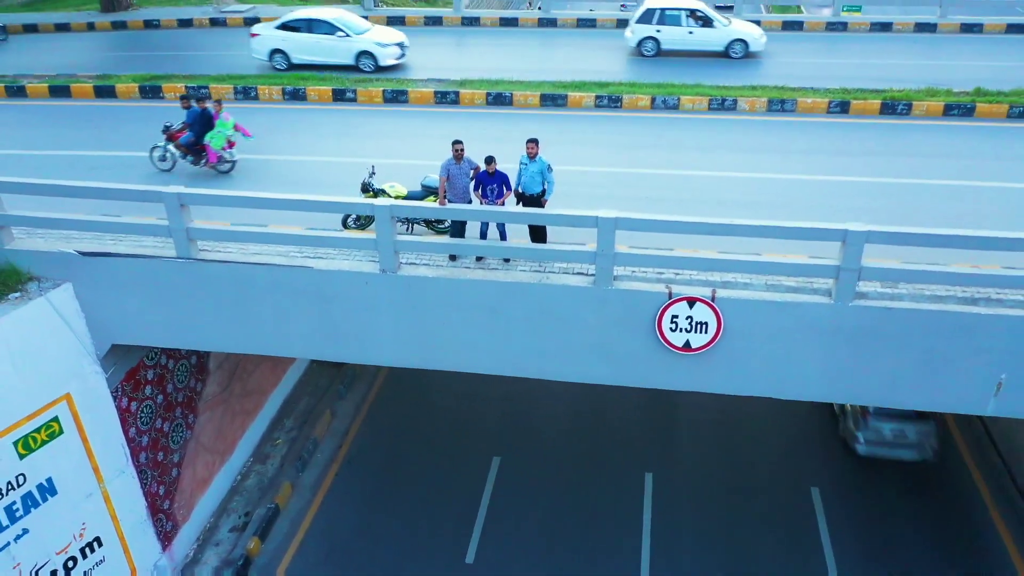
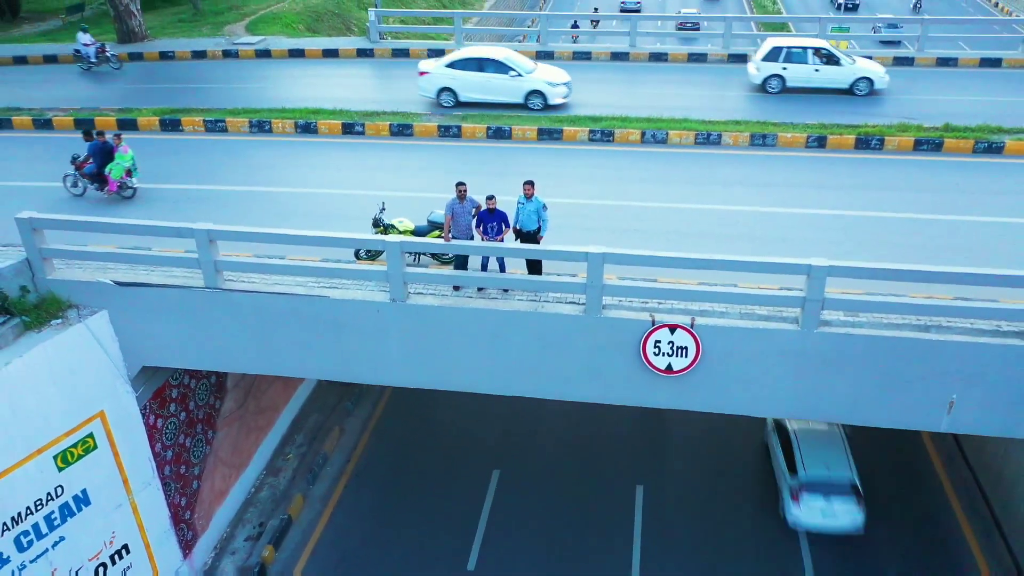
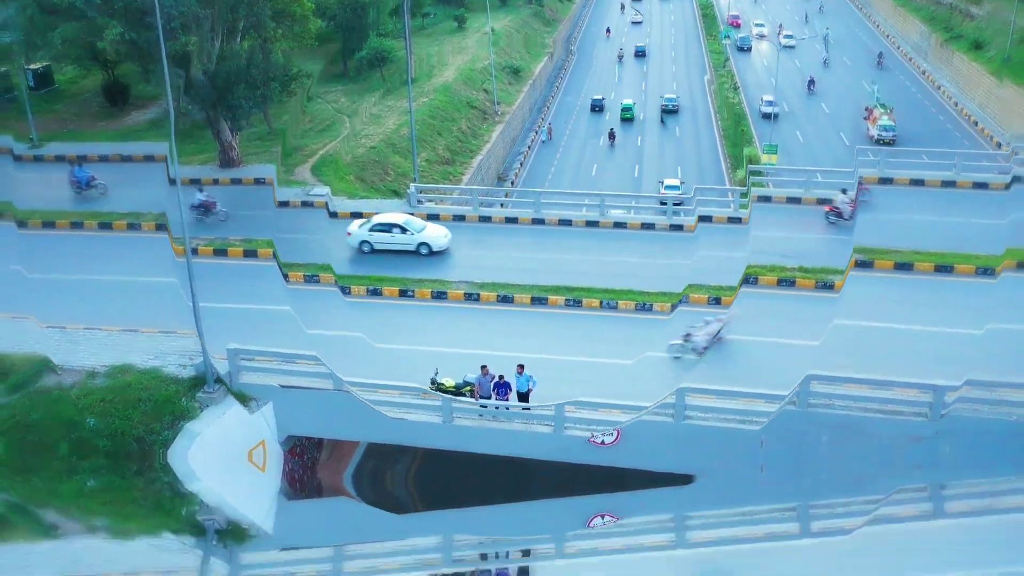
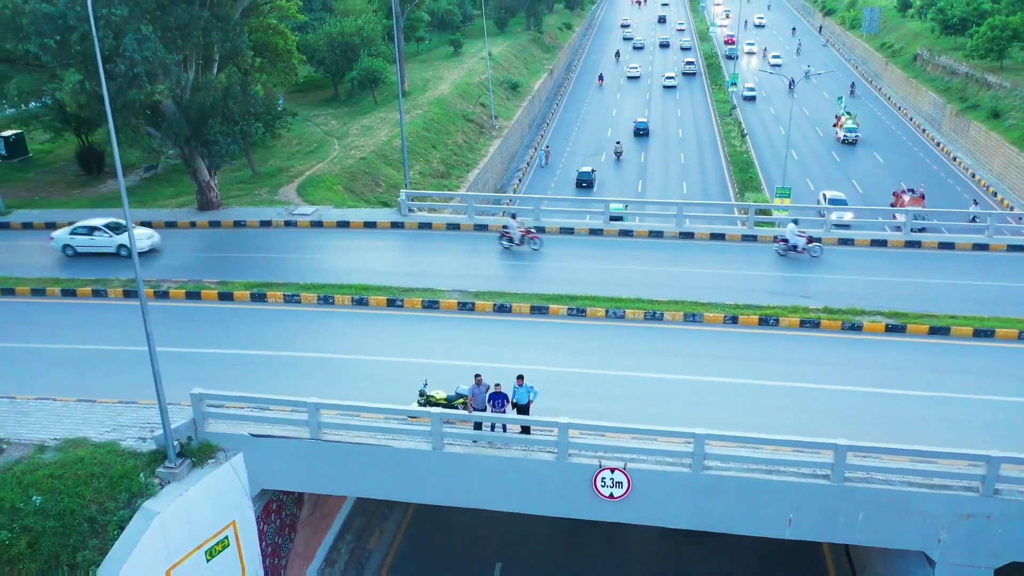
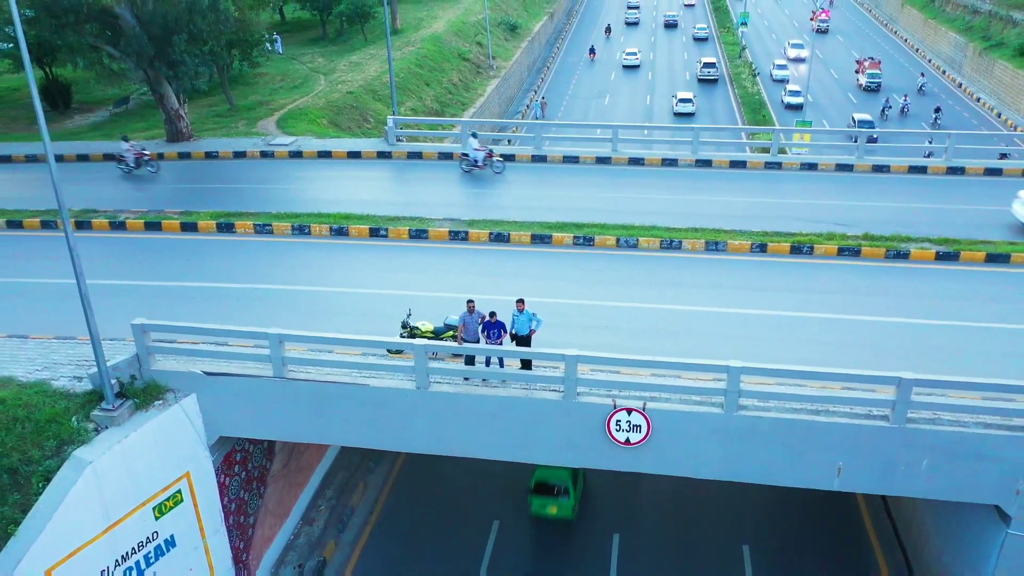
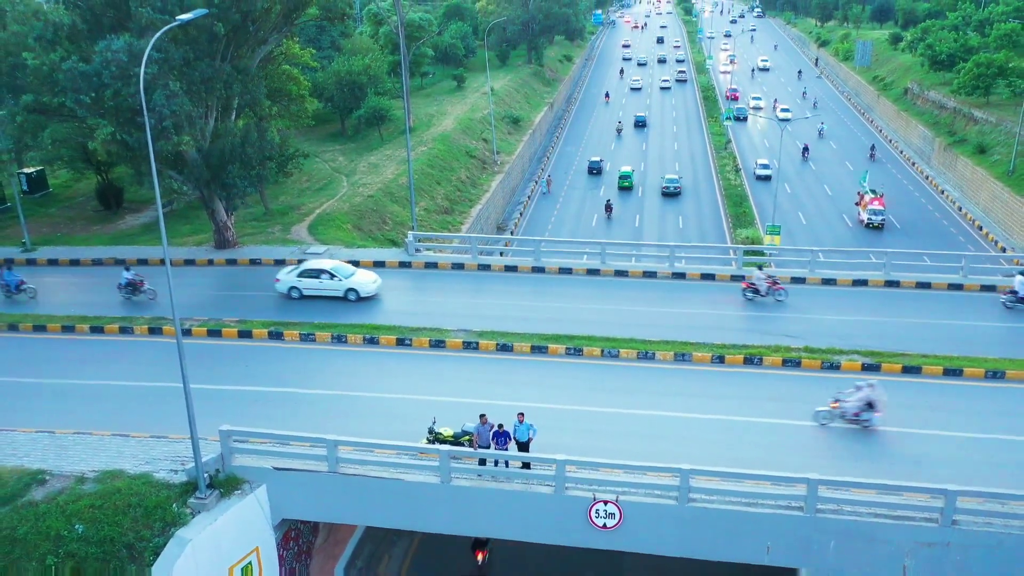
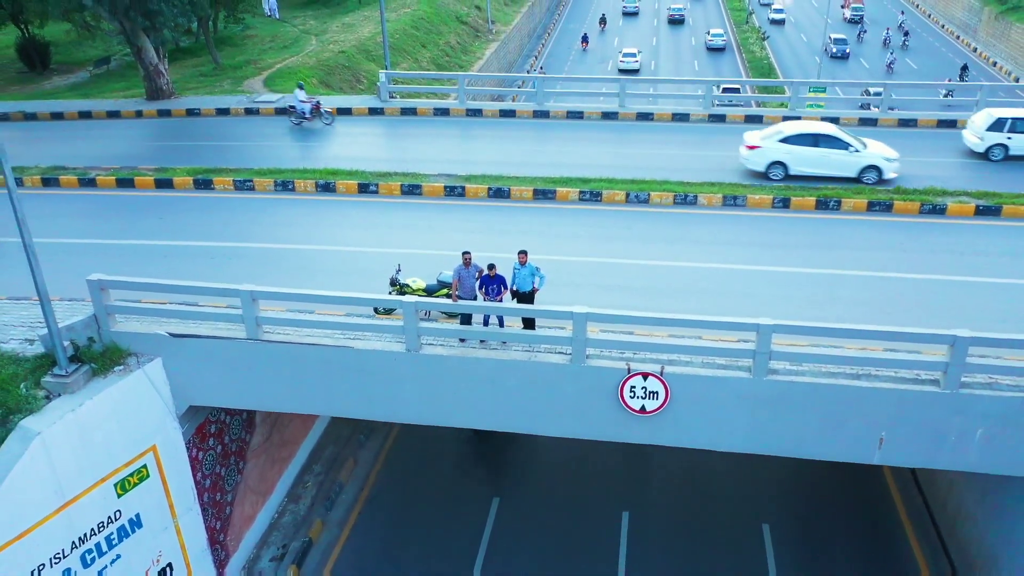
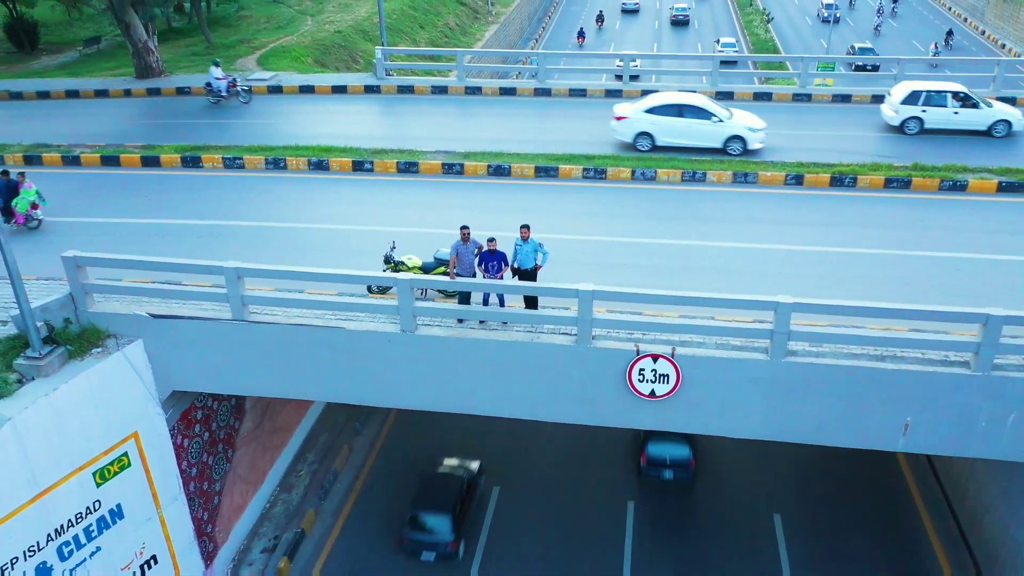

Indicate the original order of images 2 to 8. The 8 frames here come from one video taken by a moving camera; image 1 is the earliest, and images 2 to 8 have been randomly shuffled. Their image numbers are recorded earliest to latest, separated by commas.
2, 8, 7, 5, 4, 6, 3
